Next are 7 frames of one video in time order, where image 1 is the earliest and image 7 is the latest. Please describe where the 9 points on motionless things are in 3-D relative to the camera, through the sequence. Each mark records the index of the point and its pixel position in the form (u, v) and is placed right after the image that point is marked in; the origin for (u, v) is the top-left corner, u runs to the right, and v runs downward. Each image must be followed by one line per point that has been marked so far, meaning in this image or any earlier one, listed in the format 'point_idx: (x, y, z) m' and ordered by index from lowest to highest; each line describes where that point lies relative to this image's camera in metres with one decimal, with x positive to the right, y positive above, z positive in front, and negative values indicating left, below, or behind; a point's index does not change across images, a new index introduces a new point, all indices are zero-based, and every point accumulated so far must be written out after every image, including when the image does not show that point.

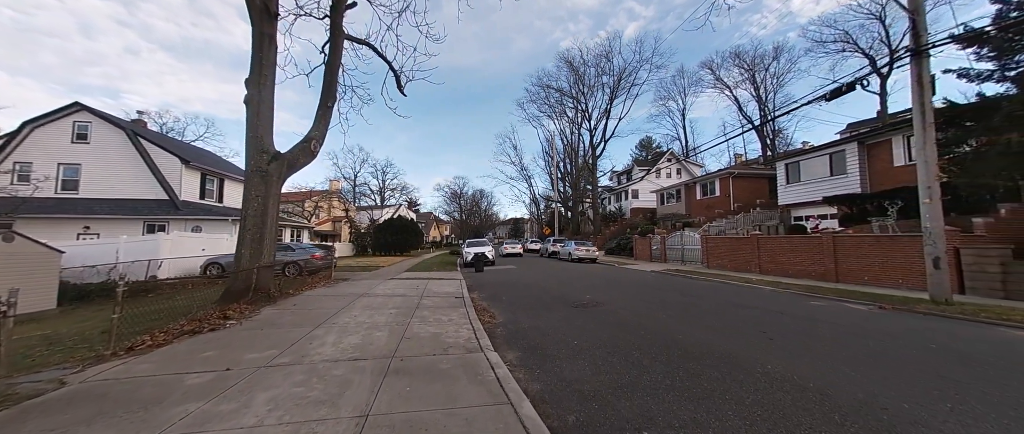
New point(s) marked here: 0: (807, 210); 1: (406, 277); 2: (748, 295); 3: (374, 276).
0: (+18.2, +0.4, +19.8) m
1: (-4.3, -2.5, +13.2) m
2: (+7.2, -2.4, +9.7) m
3: (-6.2, -2.7, +14.5) m
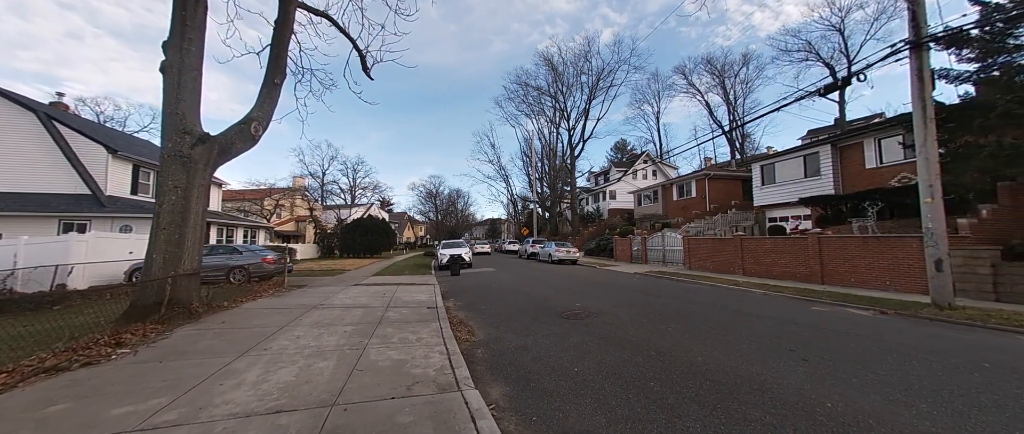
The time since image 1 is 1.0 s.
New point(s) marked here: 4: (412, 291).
0: (+16.8, +0.3, +20.1) m
1: (-5.1, -2.5, +11.9) m
2: (+6.6, -2.4, +9.2) m
3: (-7.1, -2.6, +13.0) m
4: (-3.1, -2.3, +10.0) m
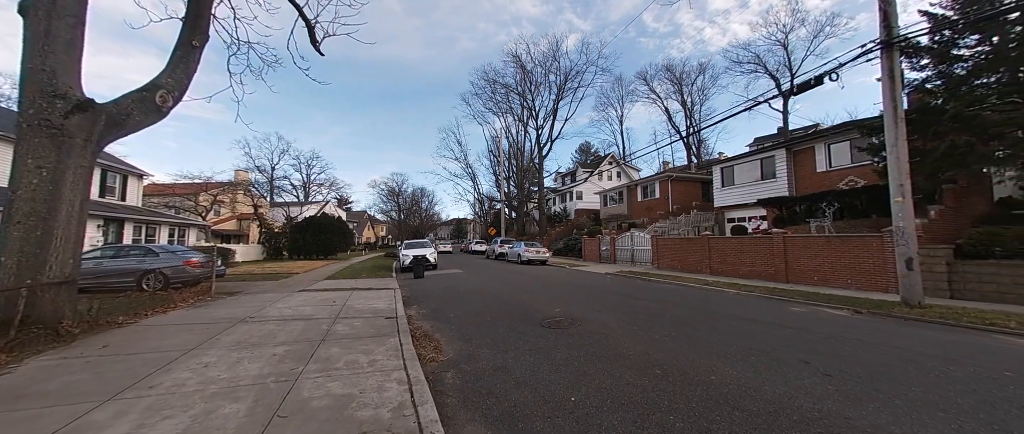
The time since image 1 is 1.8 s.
0: (+14.8, +0.3, +21.0) m
1: (-6.1, -2.4, +10.4) m
2: (+5.8, -2.3, +9.0) m
3: (-8.3, -2.5, +11.4) m
4: (-3.9, -2.2, +8.8) m
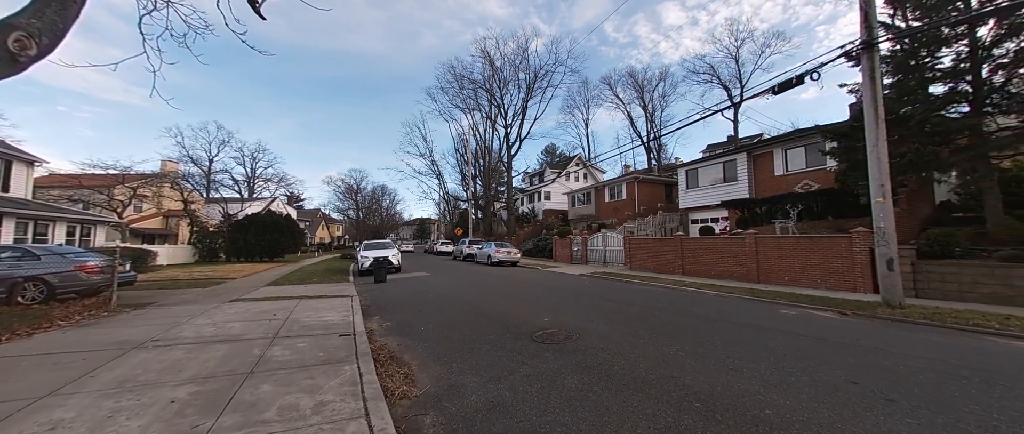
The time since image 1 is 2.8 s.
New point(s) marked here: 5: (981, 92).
0: (+12.9, +0.2, +21.6) m
1: (-6.8, -2.2, +8.8) m
2: (+5.2, -2.3, +8.7) m
3: (-9.0, -2.4, +9.5) m
4: (-4.5, -2.1, +7.4) m
5: (+13.7, +3.7, +9.4) m
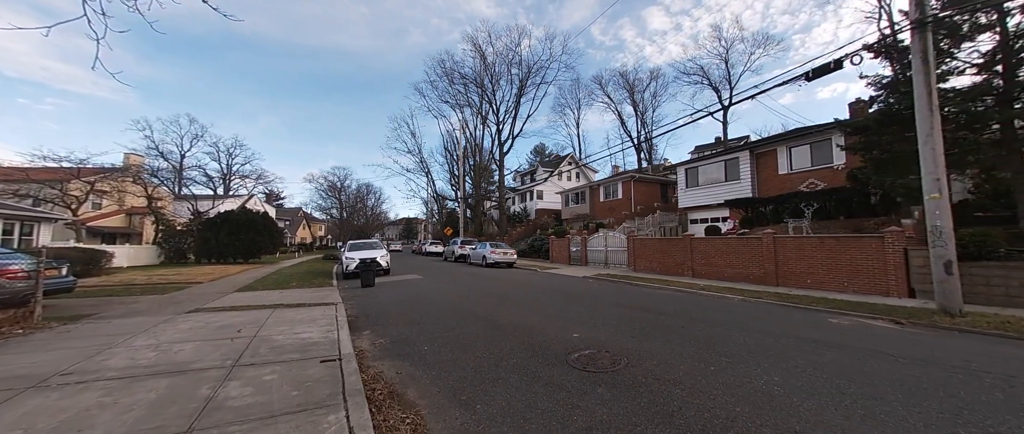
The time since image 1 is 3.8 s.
0: (+12.6, +0.2, +21.1) m
1: (-6.6, -2.1, +7.5) m
2: (+5.4, -2.3, +7.9) m
3: (-8.8, -2.2, +8.1) m
4: (-4.2, -2.0, +6.2) m
5: (+13.9, +3.7, +8.9) m
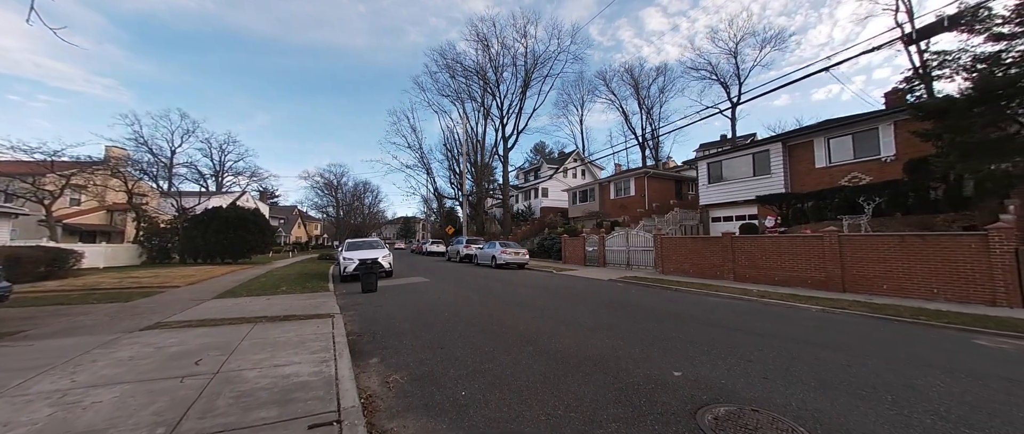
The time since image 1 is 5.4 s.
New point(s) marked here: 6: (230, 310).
0: (+13.2, +0.4, +19.7) m
1: (-5.8, -2.0, +5.9) m
2: (+6.2, -2.1, +6.4) m
3: (-8.1, -2.1, +6.5) m
4: (-3.4, -1.9, +4.7) m
5: (+14.7, +3.8, +7.6) m
6: (-6.6, -2.1, +7.5) m
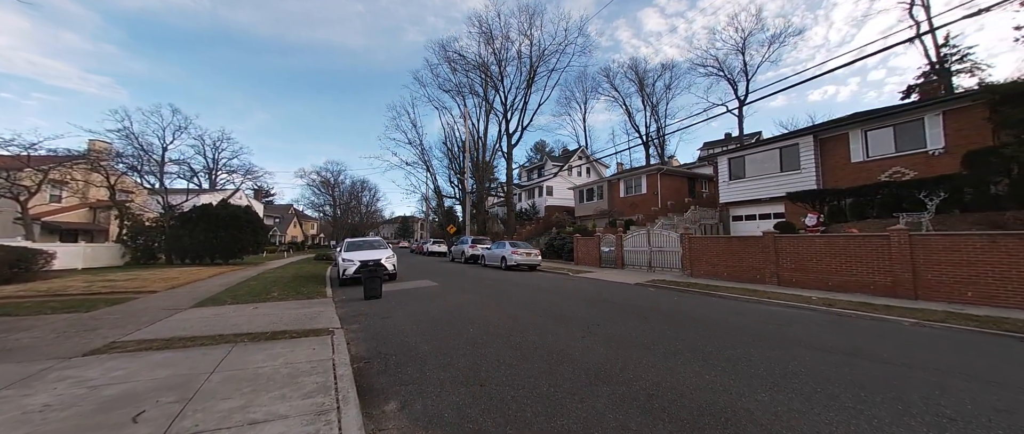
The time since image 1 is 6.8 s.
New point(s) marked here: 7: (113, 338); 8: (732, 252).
0: (+13.8, +0.4, +18.6) m
1: (-5.2, -1.9, +4.7) m
2: (+6.9, -2.0, +5.3) m
3: (-7.4, -2.0, +5.3) m
4: (-2.7, -1.8, +3.4) m
5: (+15.4, +3.9, +6.5) m
6: (-5.9, -2.0, +6.2) m
7: (-6.5, -1.9, +5.2) m
8: (+8.1, -1.3, +12.0) m
